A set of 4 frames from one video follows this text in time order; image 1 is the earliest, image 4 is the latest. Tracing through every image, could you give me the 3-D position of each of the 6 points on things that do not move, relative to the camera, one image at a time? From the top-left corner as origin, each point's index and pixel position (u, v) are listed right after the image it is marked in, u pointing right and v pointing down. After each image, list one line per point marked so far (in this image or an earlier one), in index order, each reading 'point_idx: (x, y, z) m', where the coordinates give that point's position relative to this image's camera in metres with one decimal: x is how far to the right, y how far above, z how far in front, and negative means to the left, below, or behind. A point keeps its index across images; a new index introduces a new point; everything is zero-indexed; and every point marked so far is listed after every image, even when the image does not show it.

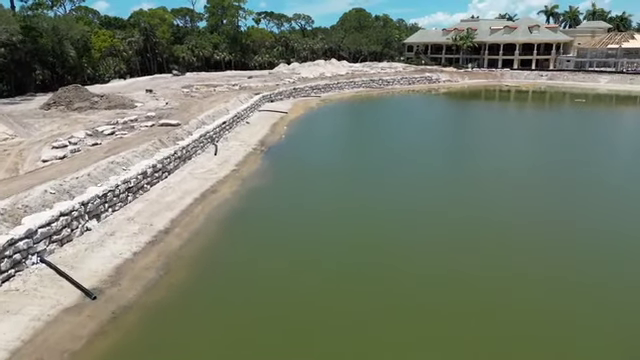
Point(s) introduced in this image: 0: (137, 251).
0: (-6.0, -2.3, +15.9) m
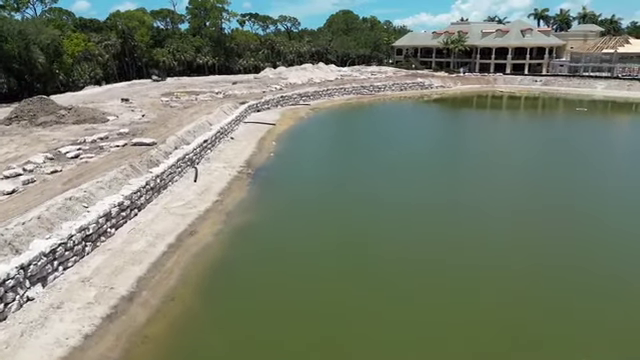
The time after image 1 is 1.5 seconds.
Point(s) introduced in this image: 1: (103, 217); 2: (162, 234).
0: (-5.9, -3.8, +12.5) m
1: (-7.7, -1.3, +17.3) m
2: (-5.9, -2.1, +18.4) m
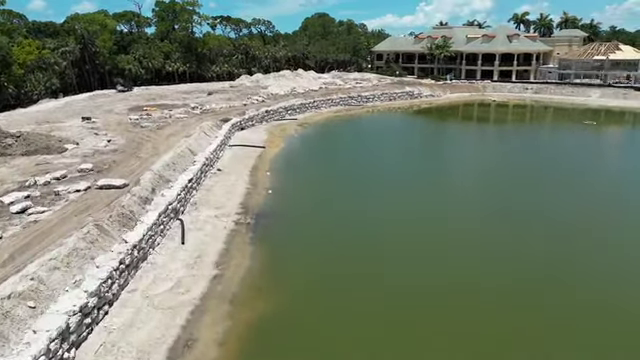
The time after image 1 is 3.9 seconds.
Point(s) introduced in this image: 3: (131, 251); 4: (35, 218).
0: (-4.0, -6.2, +6.8) m
1: (-6.2, -3.7, +11.6) m
2: (-4.5, -4.4, +12.7) m
3: (-6.3, -2.4, +16.2) m
4: (-11.3, -1.5, +19.5) m
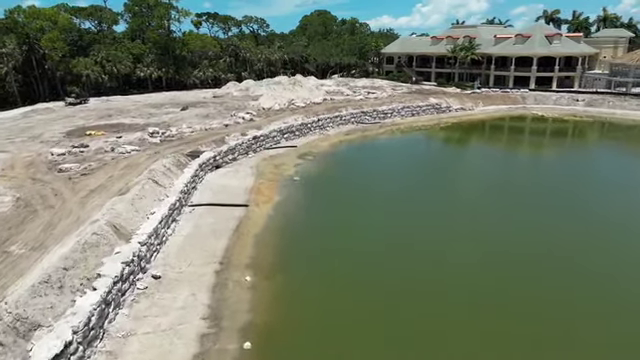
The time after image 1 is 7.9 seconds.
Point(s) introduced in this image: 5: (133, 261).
0: (-3.1, -10.0, -7.0) m
1: (-5.3, -7.5, -2.3) m
2: (-3.6, -8.2, -1.1) m
3: (-5.4, -6.2, +2.4) m
4: (-10.4, -5.3, +5.6) m
5: (-6.1, -2.5, +16.1) m
